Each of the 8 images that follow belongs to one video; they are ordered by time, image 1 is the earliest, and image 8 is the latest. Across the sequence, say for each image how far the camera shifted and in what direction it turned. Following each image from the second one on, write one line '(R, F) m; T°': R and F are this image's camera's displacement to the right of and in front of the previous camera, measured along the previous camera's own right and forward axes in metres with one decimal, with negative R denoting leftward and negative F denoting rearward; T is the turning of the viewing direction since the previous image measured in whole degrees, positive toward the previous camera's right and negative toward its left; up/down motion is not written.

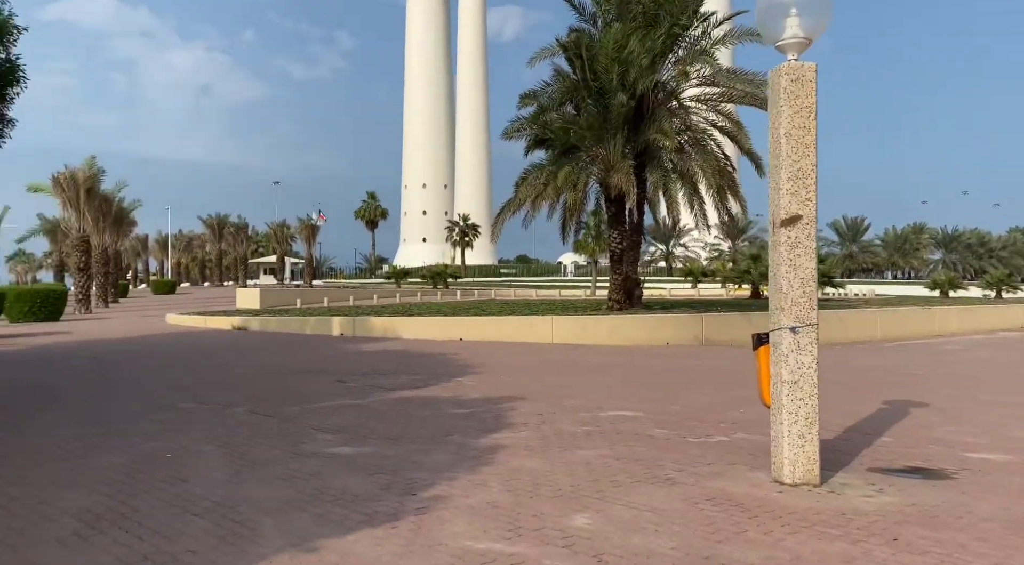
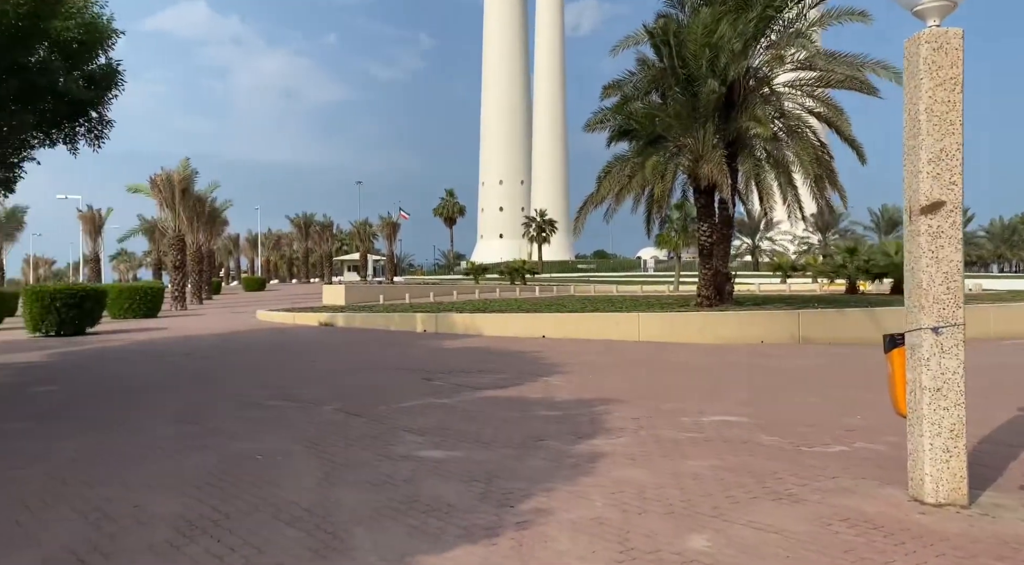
(-0.2, +0.4) m; -6°
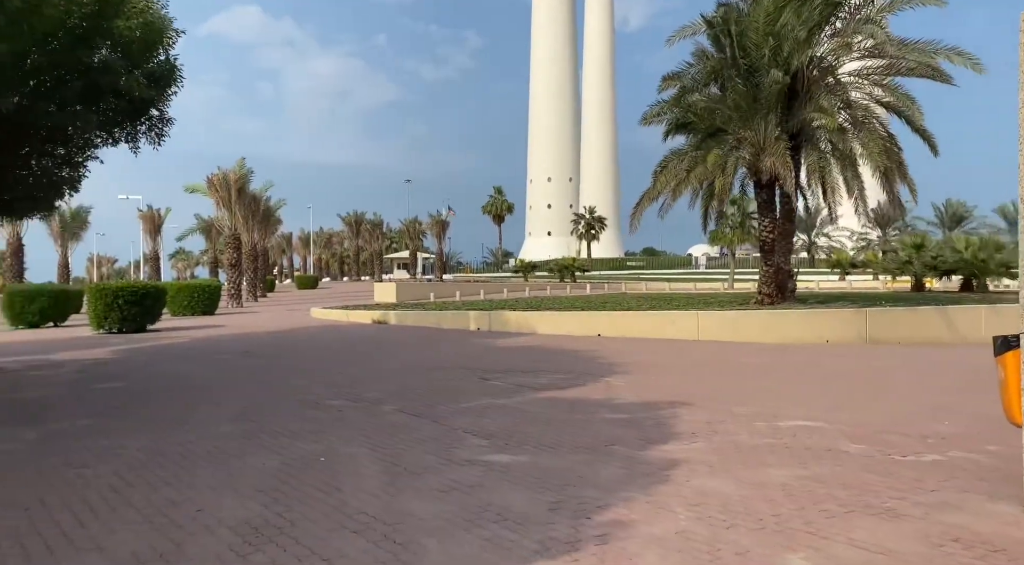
(-0.2, +0.3) m; -4°
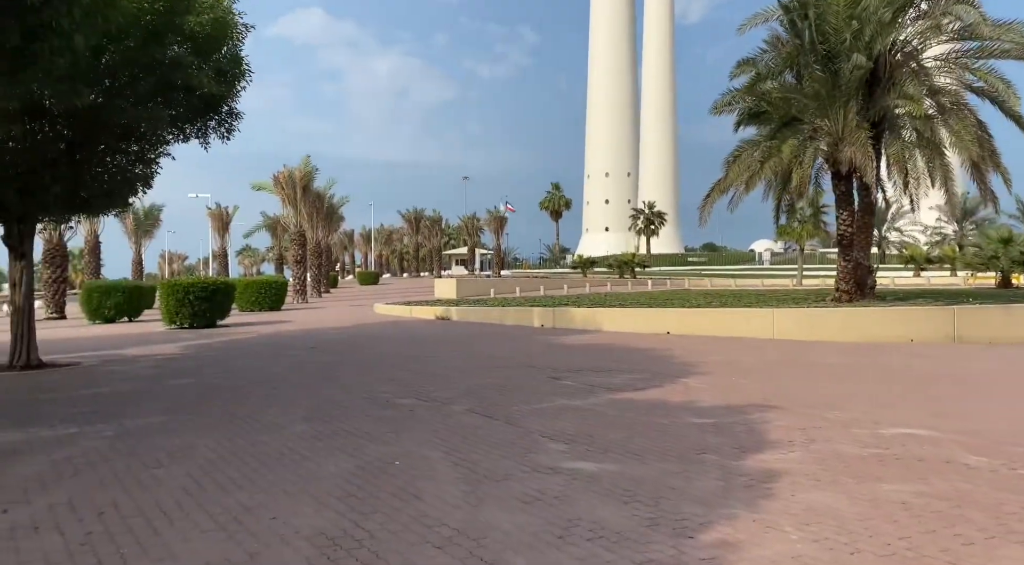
(-0.2, +0.4) m; -4°
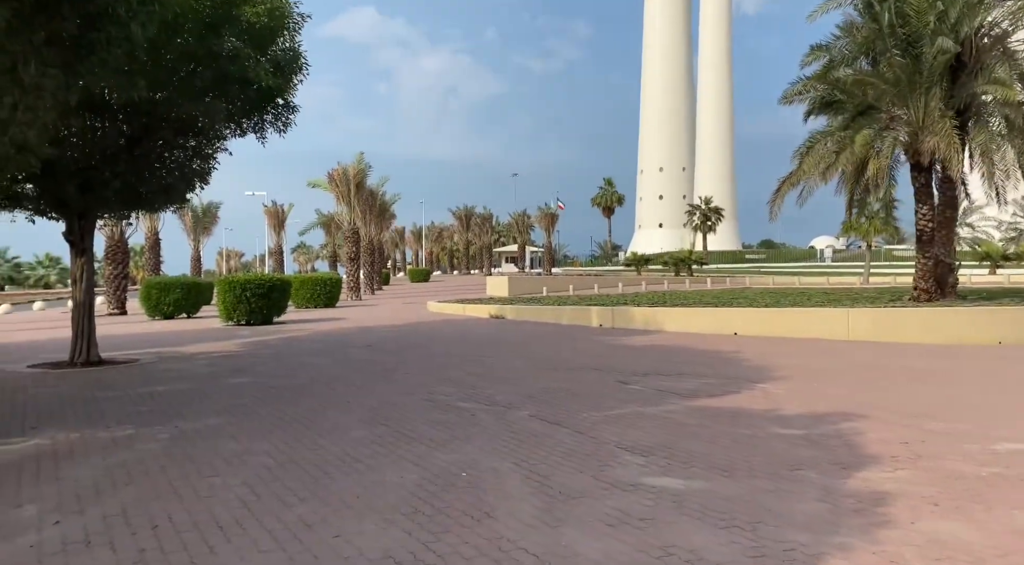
(-0.2, +0.5) m; -4°
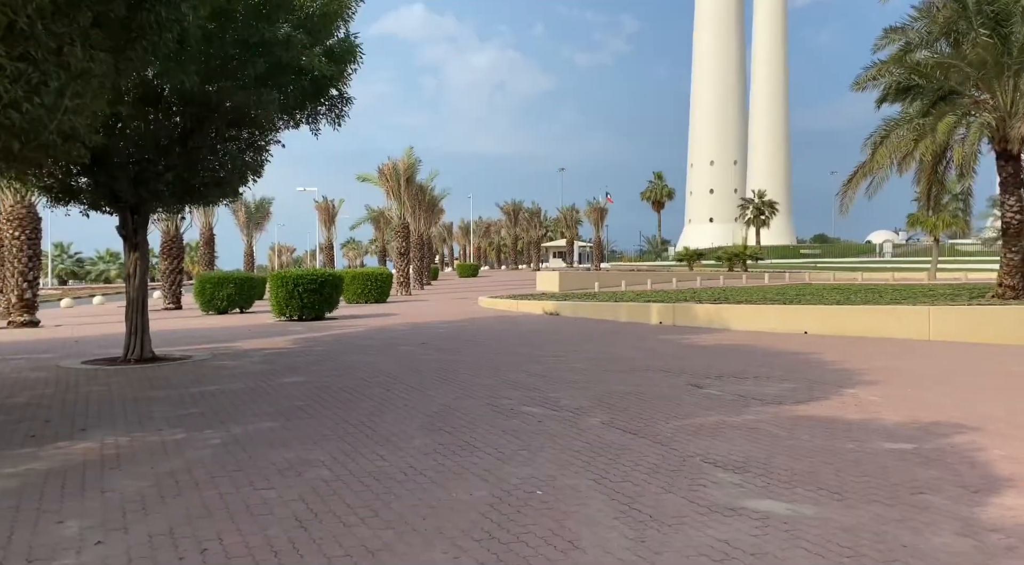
(-0.2, +0.6) m; -4°
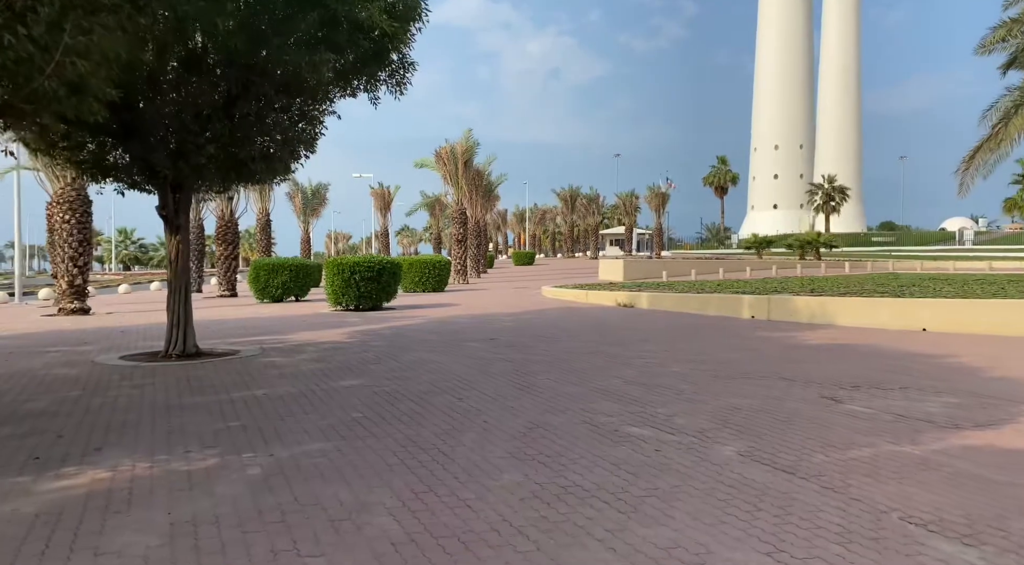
(-0.5, +1.5) m; -4°
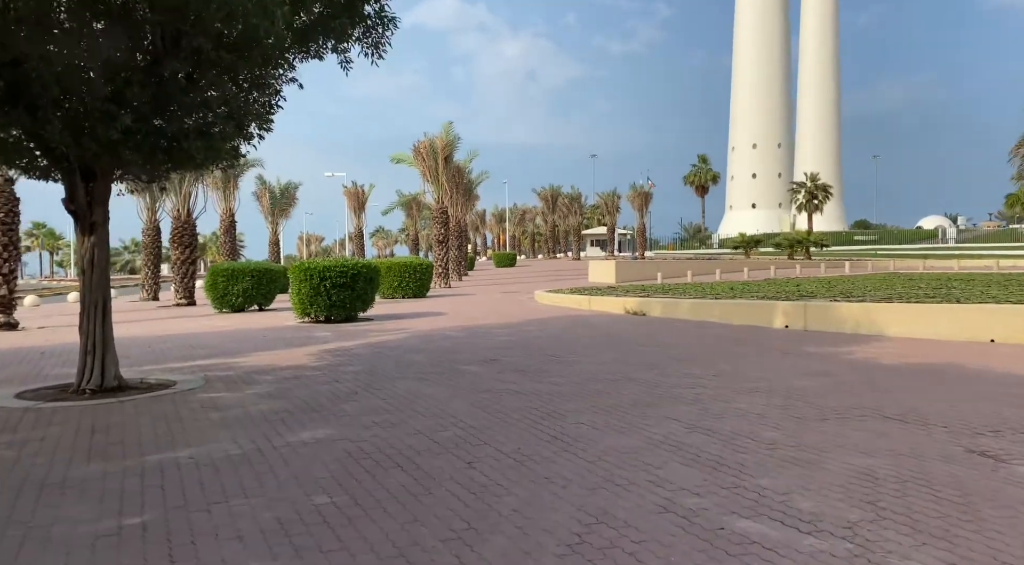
(-0.4, +2.2) m; +2°
